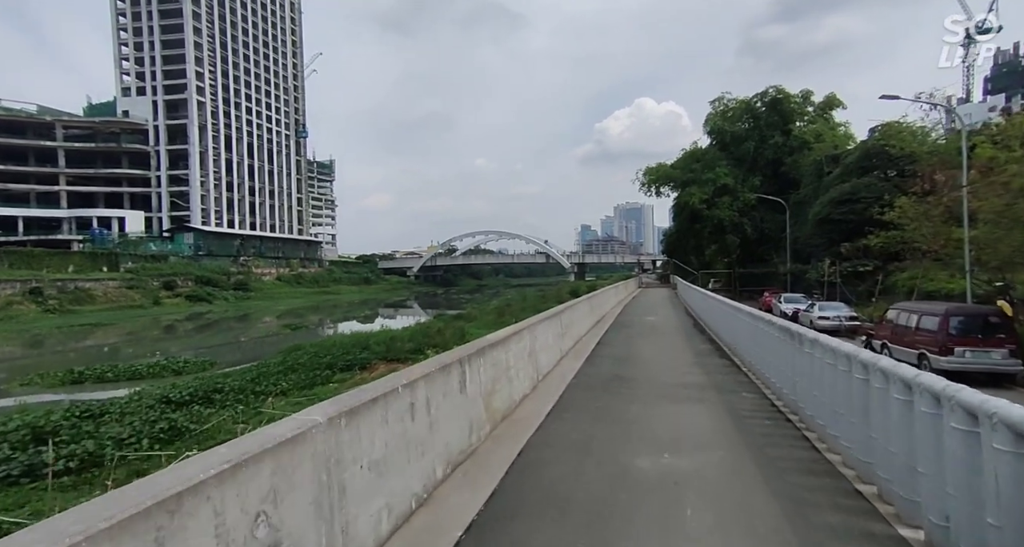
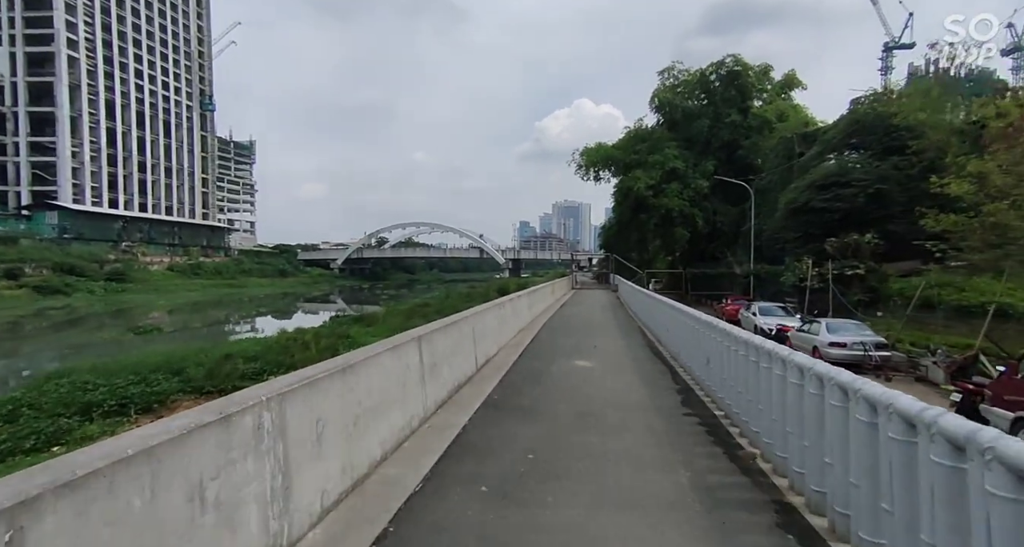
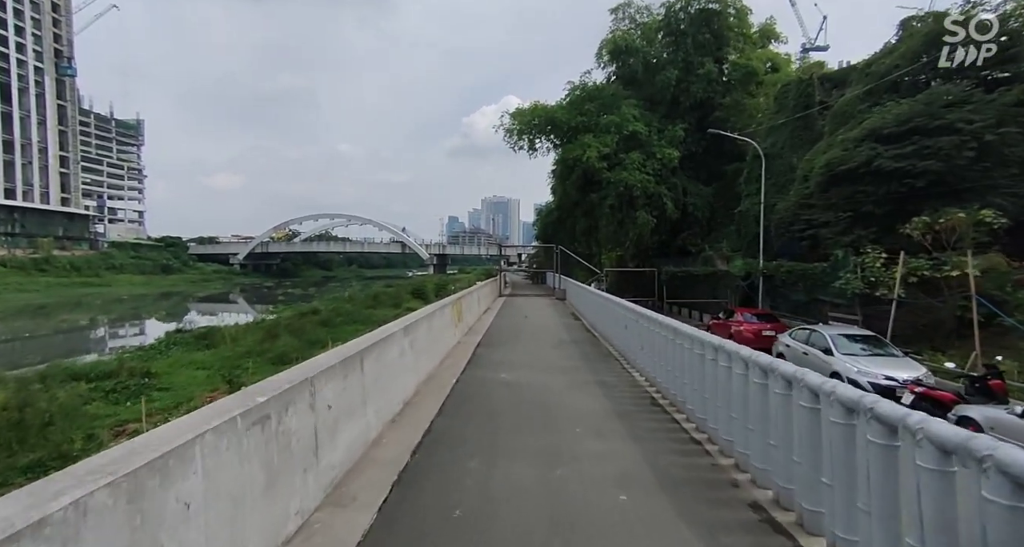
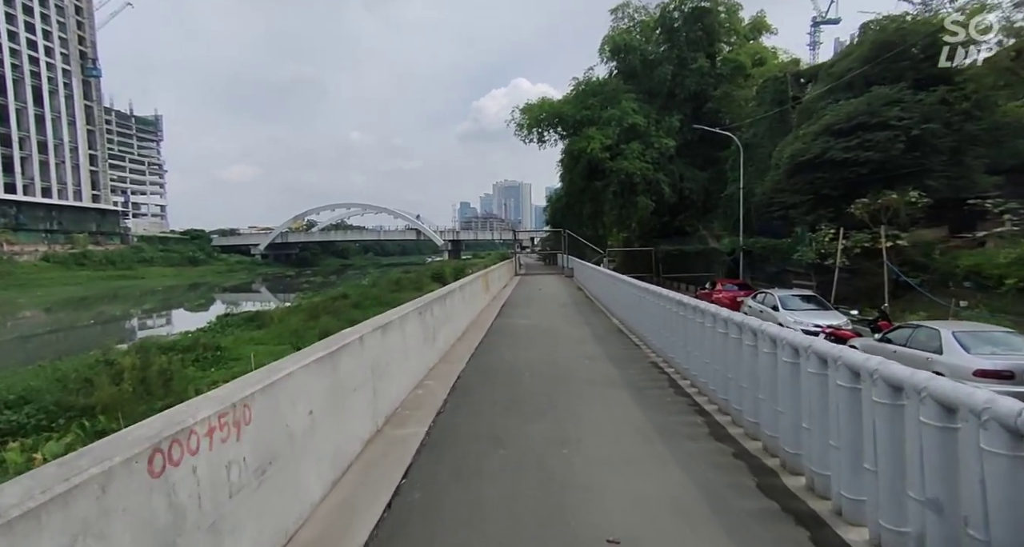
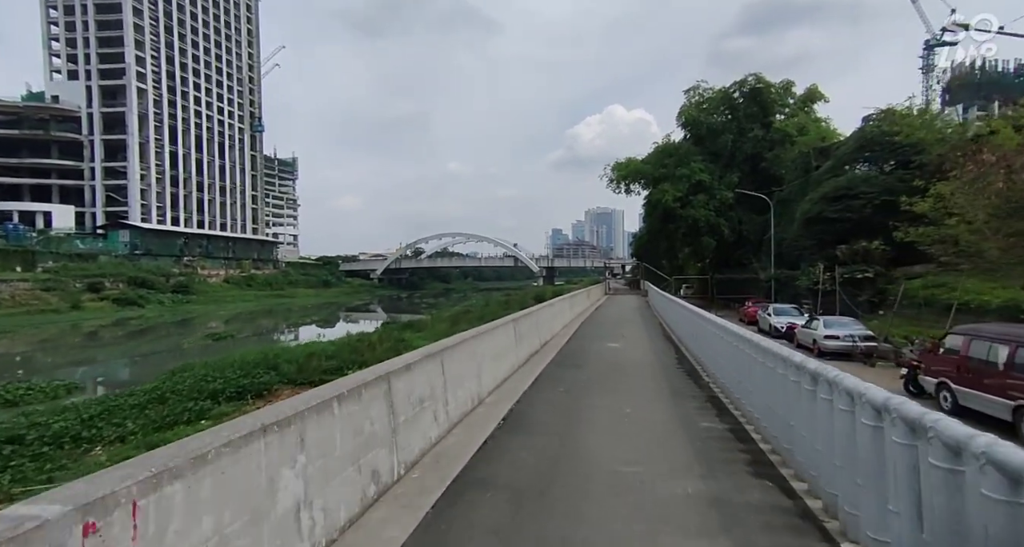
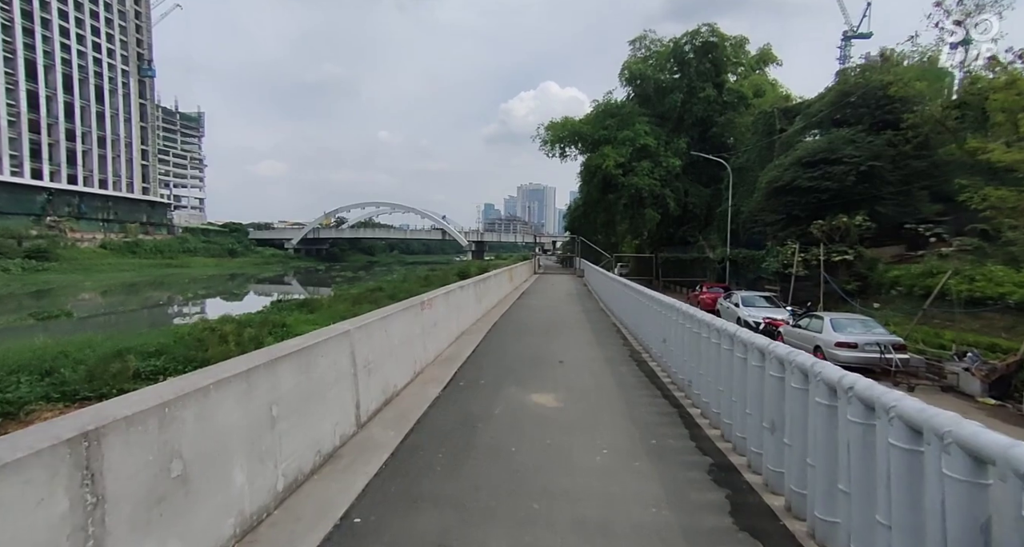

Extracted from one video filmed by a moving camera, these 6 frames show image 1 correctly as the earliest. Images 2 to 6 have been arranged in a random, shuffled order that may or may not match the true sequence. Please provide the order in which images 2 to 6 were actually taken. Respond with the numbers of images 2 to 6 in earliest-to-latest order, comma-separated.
5, 2, 6, 4, 3
